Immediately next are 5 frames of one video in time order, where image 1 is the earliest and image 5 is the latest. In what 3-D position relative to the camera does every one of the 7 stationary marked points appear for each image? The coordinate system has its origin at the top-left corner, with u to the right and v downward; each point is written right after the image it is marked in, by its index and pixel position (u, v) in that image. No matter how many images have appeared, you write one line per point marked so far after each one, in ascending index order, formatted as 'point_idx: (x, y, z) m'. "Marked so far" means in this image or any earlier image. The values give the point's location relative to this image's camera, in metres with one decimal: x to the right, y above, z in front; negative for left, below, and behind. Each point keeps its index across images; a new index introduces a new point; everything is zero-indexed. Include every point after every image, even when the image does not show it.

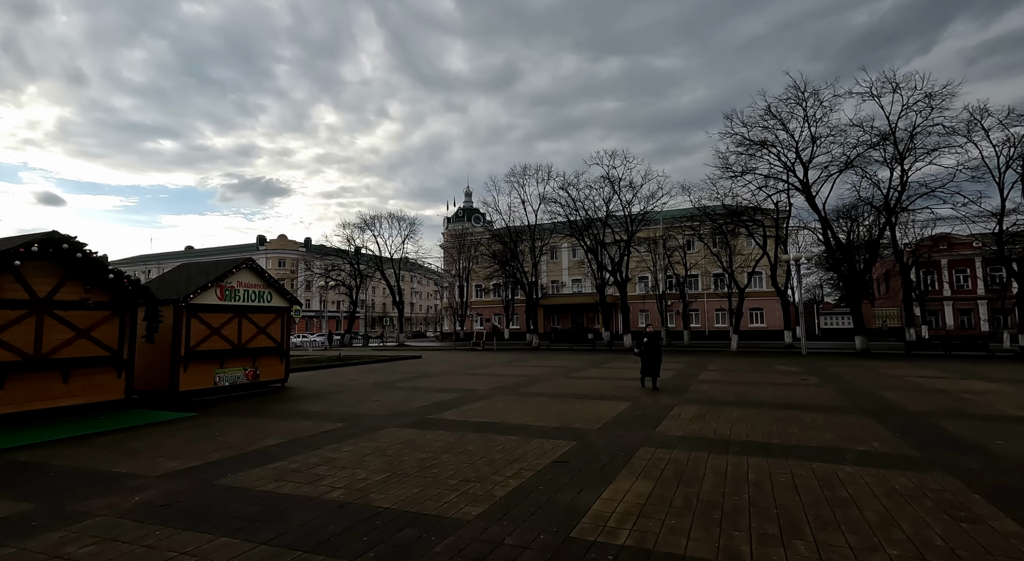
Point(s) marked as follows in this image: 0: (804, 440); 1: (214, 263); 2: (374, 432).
0: (+4.1, -2.3, +7.4) m
1: (-8.2, +0.5, +14.2) m
2: (-2.3, -2.5, +8.6) m
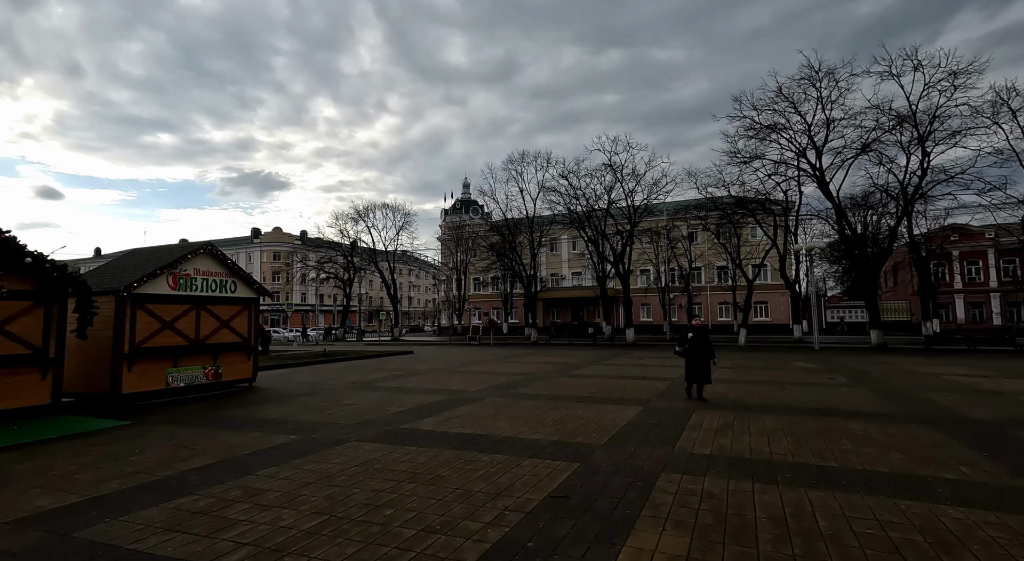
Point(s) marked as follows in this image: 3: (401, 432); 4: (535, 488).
0: (+4.0, -2.0, +5.8) m
1: (-8.4, +0.8, +12.5) m
2: (-2.4, -2.2, +7.0) m
3: (-1.7, -2.3, +7.9) m
4: (+0.2, -2.0, +5.1) m
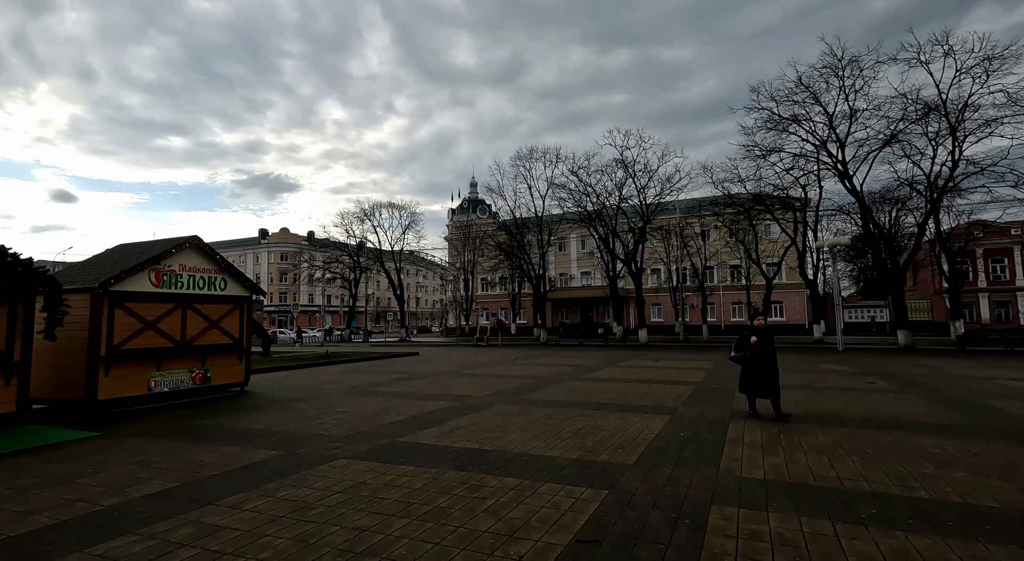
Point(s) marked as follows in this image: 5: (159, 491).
0: (+4.1, -1.9, +4.7) m
1: (-8.1, +0.8, +11.6) m
2: (-2.3, -2.1, +6.0) m
3: (-1.5, -2.2, +6.9) m
4: (+0.4, -1.9, +4.1) m
5: (-3.5, -2.1, +5.2) m
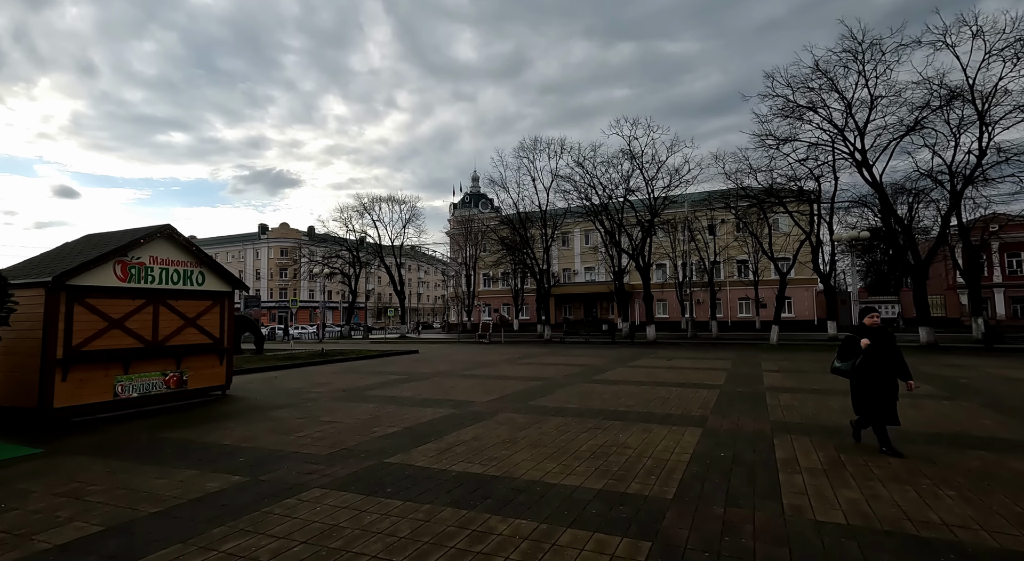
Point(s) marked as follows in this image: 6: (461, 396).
0: (+4.2, -1.8, +3.6) m
1: (-8.0, +1.0, +10.5) m
2: (-2.2, -2.1, +4.9) m
3: (-1.4, -2.1, +5.8) m
4: (+0.4, -1.9, +3.0) m
5: (-3.4, -2.0, +4.0) m
6: (-1.1, -2.5, +11.4) m
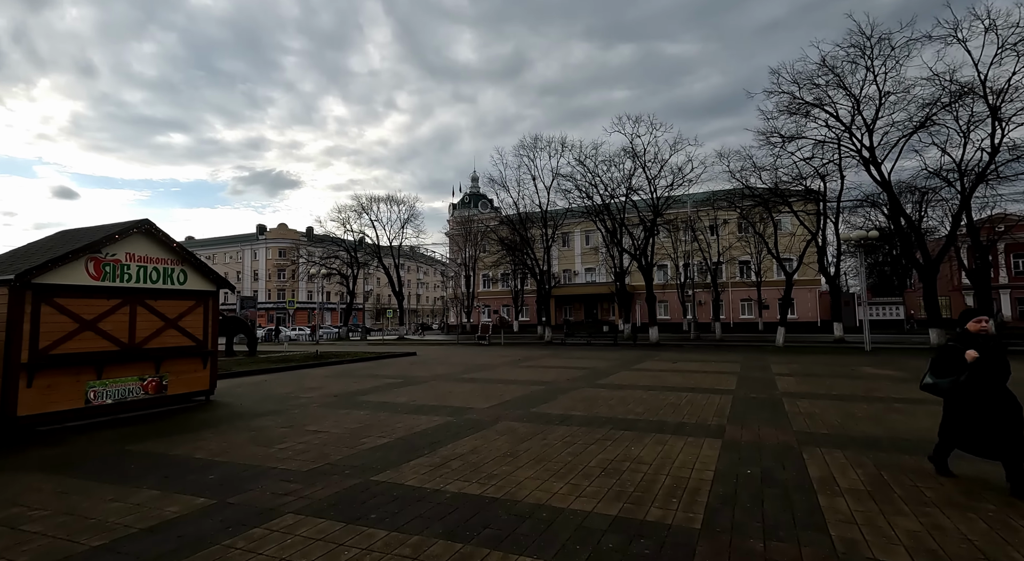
0: (+4.2, -1.8, +2.9) m
1: (-8.0, +1.0, +9.9) m
2: (-2.1, -2.0, +4.2) m
3: (-1.4, -2.1, +5.2) m
4: (+0.5, -1.8, +2.3) m
5: (-3.4, -2.0, +3.4) m
6: (-1.1, -2.5, +10.7) m
